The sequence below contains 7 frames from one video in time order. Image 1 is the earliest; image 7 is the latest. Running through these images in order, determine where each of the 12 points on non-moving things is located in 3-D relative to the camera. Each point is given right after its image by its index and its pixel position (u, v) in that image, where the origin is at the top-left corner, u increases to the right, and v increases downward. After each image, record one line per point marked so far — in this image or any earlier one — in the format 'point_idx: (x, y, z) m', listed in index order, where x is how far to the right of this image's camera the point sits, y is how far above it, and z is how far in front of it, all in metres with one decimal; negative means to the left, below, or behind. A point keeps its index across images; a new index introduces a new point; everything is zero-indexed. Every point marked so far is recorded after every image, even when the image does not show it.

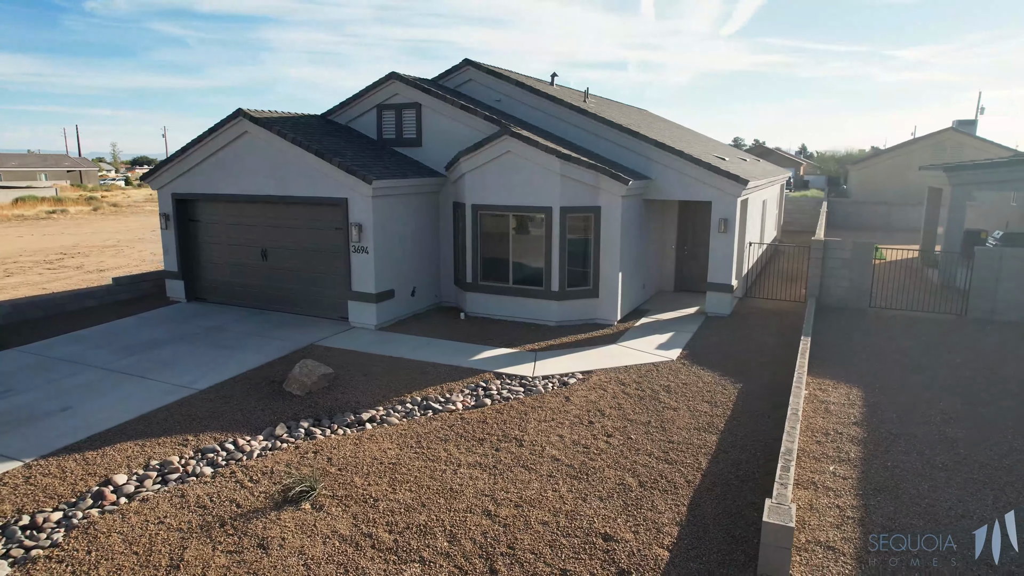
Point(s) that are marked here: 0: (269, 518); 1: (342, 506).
0: (-2.4, -2.3, +6.1) m
1: (-1.7, -2.2, +6.3) m
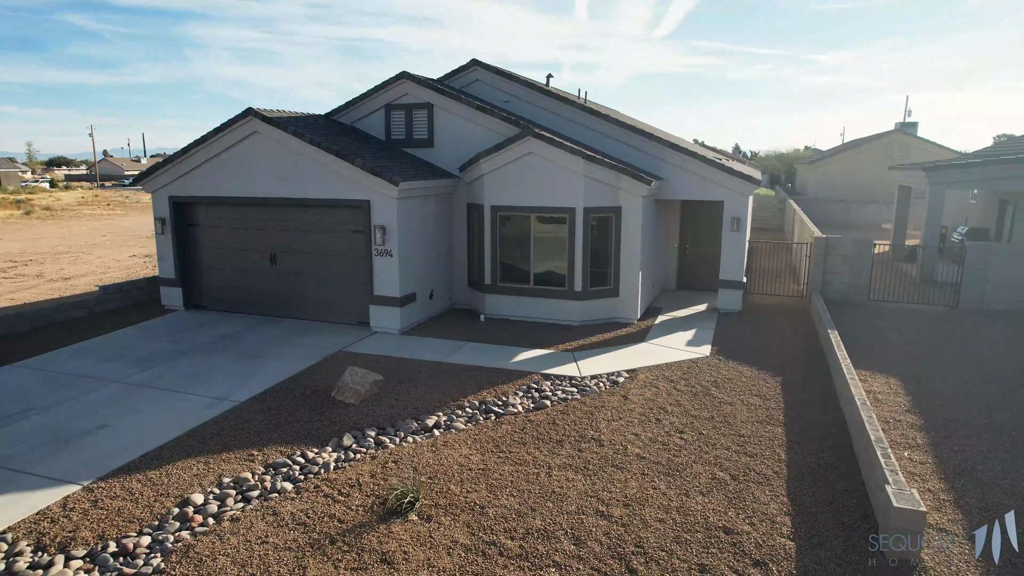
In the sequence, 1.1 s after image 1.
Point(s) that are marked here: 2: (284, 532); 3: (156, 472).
0: (-1.2, -2.3, +5.9) m
1: (-0.6, -2.3, +6.2) m
2: (-2.2, -2.4, +6.0) m
3: (-4.1, -2.1, +7.2) m
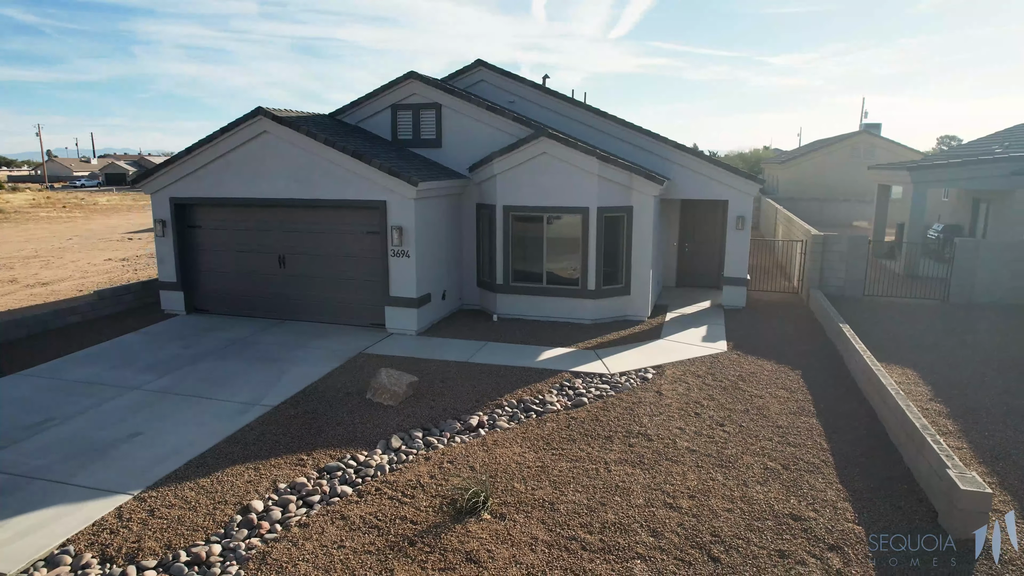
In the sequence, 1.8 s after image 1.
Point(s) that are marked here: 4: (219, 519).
0: (-0.5, -2.3, +6.0) m
1: (+0.1, -2.3, +6.2) m
2: (-1.5, -2.4, +6.0) m
3: (-3.4, -2.2, +7.0) m
4: (-3.0, -2.4, +6.3) m
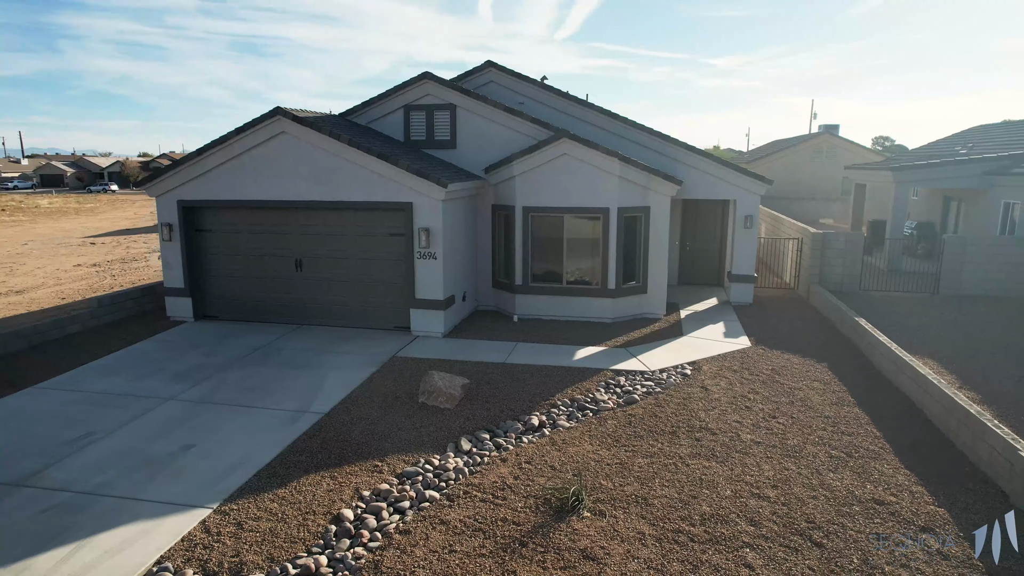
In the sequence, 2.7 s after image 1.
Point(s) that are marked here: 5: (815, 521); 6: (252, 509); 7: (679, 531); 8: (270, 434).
0: (+0.5, -2.3, +6.0) m
1: (+1.1, -2.3, +6.3) m
2: (-0.5, -2.4, +5.9) m
3: (-2.5, -2.2, +6.8) m
4: (-2.0, -2.4, +6.2) m
5: (+3.0, -2.3, +6.1) m
6: (-2.7, -2.3, +6.5) m
7: (+1.6, -2.4, +6.0) m
8: (-3.2, -1.9, +8.2) m
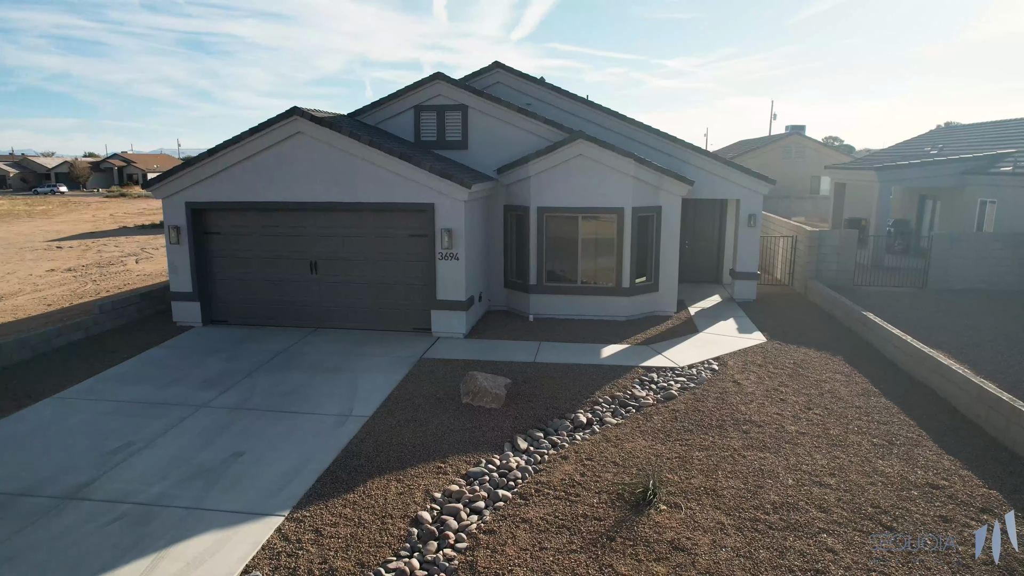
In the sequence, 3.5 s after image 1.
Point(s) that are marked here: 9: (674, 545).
0: (+1.3, -2.3, +6.2) m
1: (+1.9, -2.3, +6.5) m
2: (+0.4, -2.4, +6.0) m
3: (-1.7, -2.3, +6.8) m
4: (-1.2, -2.4, +6.1) m
5: (+3.8, -2.3, +6.4) m
6: (-1.9, -2.3, +6.4) m
7: (+2.4, -2.3, +6.2) m
8: (-2.5, -2.0, +8.1) m
9: (+1.5, -2.4, +5.8) m
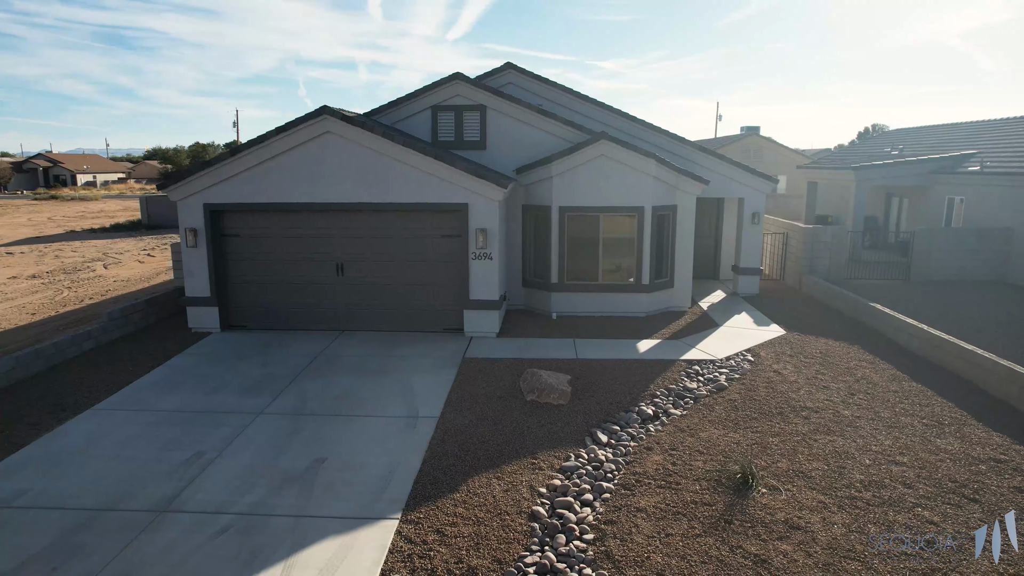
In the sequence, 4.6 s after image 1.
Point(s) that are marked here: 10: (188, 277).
0: (+2.5, -2.3, +6.4) m
1: (+3.1, -2.2, +6.9) m
2: (+1.6, -2.4, +6.2) m
3: (-0.6, -2.2, +6.8) m
4: (+0.1, -2.4, +6.2) m
5: (+5.0, -2.1, +6.9) m
6: (-0.7, -2.3, +6.4) m
7: (+3.6, -2.2, +6.6) m
8: (-1.5, -2.0, +8.0) m
9: (+2.7, -2.4, +6.1) m
10: (-6.4, +0.2, +12.2) m
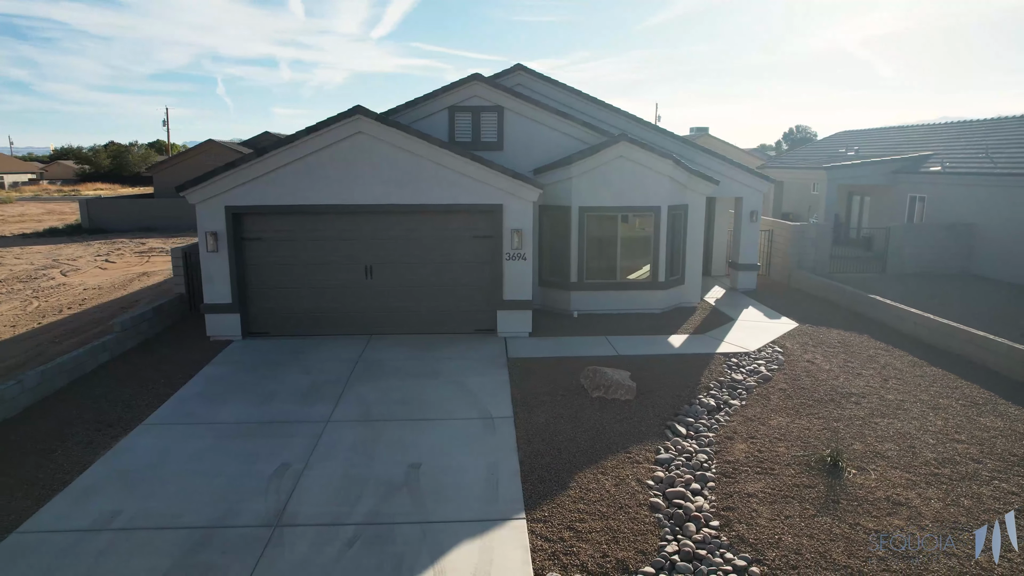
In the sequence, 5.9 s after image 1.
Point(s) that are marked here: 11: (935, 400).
0: (+3.8, -2.2, +6.9) m
1: (+4.3, -2.1, +7.3) m
2: (+2.9, -2.3, +6.6) m
3: (+0.7, -2.2, +6.9) m
4: (+1.4, -2.4, +6.4) m
5: (+6.2, -2.0, +7.6) m
6: (+0.6, -2.3, +6.5) m
7: (+4.9, -2.2, +7.1) m
8: (-0.4, -2.0, +8.0) m
9: (+4.0, -2.3, +6.6) m
10: (-5.7, +0.1, +11.7) m
11: (+6.3, -1.7, +9.3) m
